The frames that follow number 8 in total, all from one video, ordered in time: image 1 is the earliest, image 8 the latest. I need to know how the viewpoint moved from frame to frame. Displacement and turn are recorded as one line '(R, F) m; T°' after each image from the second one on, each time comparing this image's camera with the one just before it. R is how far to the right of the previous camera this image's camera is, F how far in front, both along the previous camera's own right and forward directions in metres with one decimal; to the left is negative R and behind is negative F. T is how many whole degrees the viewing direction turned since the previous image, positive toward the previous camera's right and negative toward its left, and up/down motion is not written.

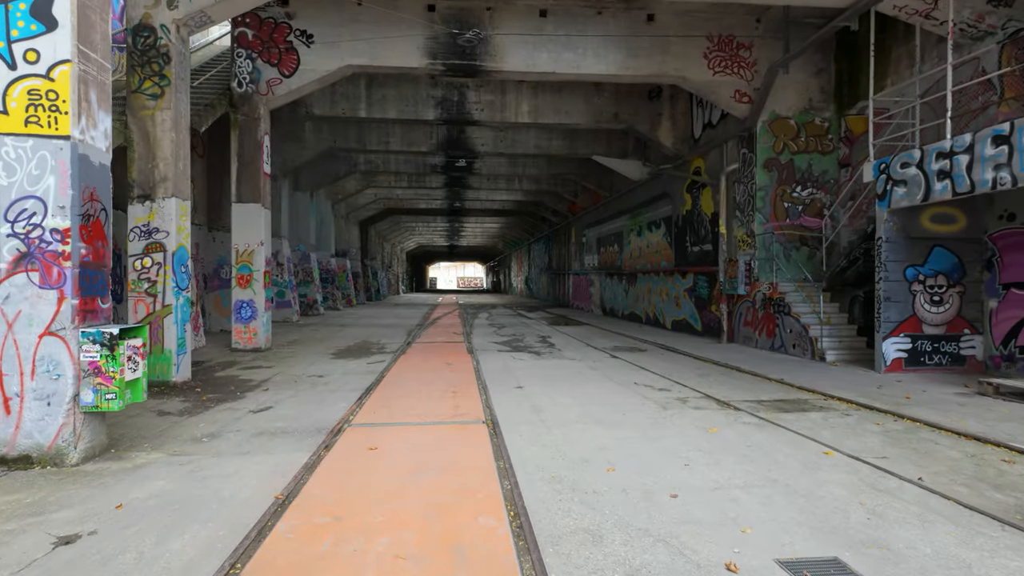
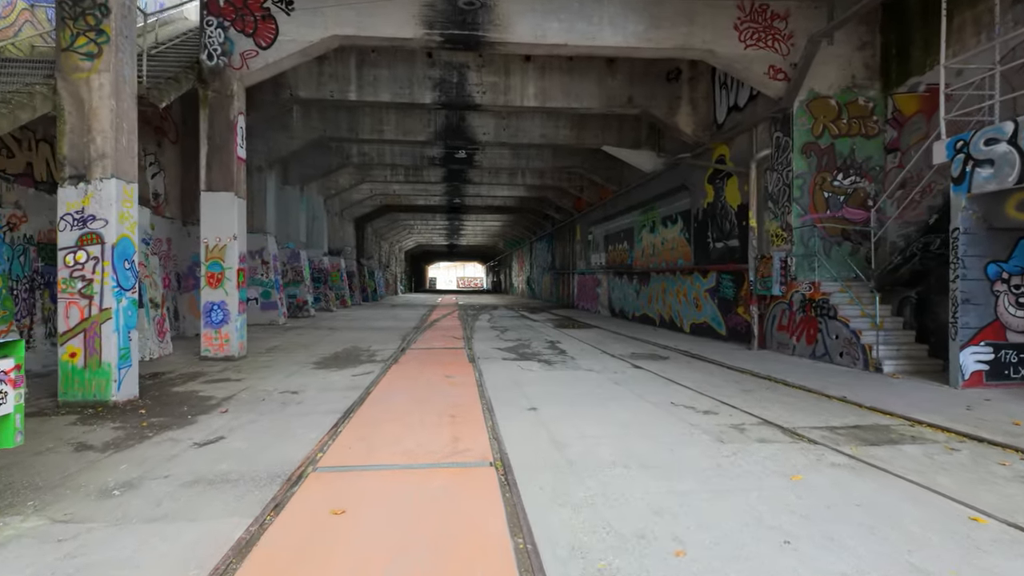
(-0.1, +1.4) m; 0°
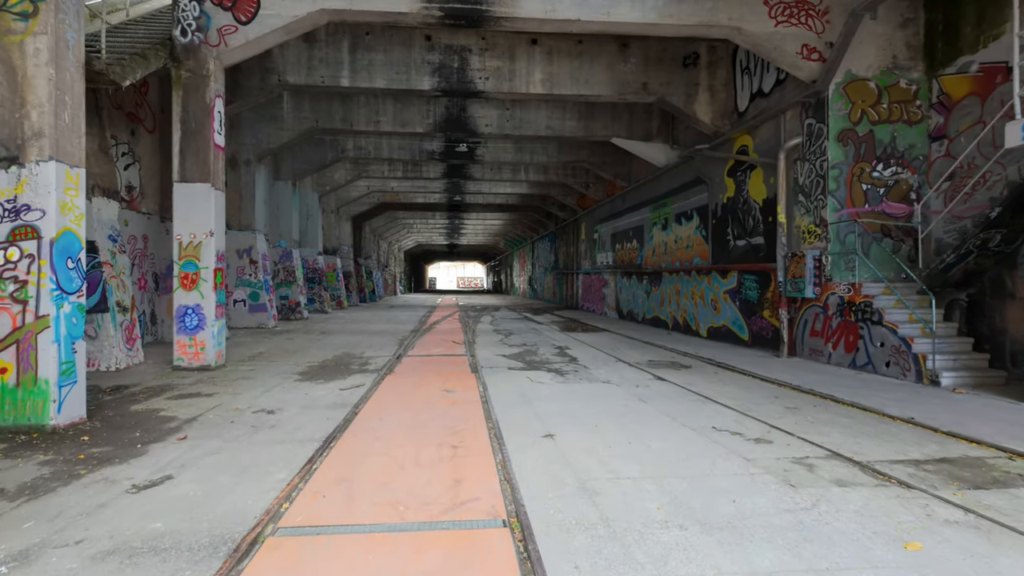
(-0.1, +1.1) m; 0°
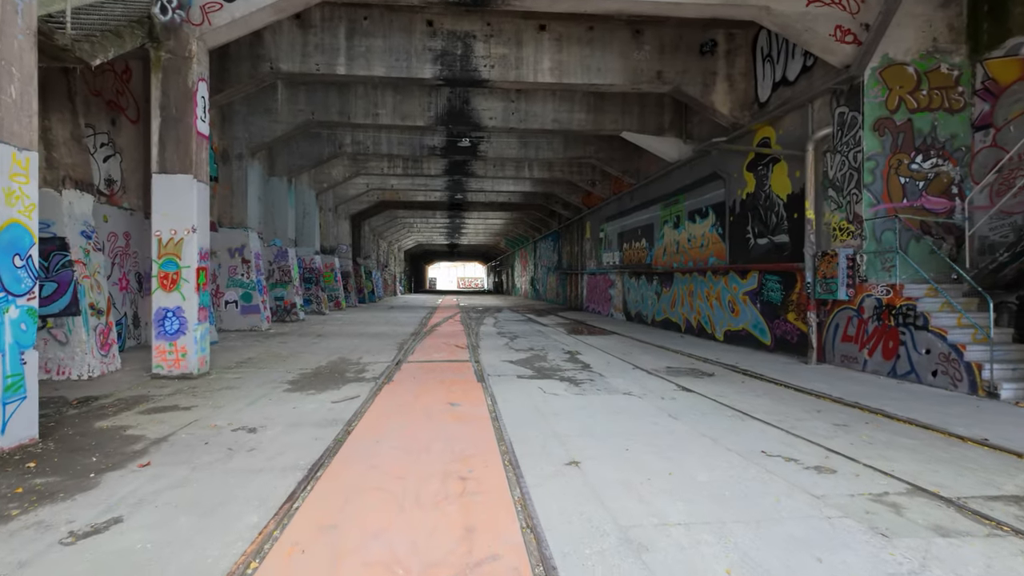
(-0.1, +0.8) m; 0°
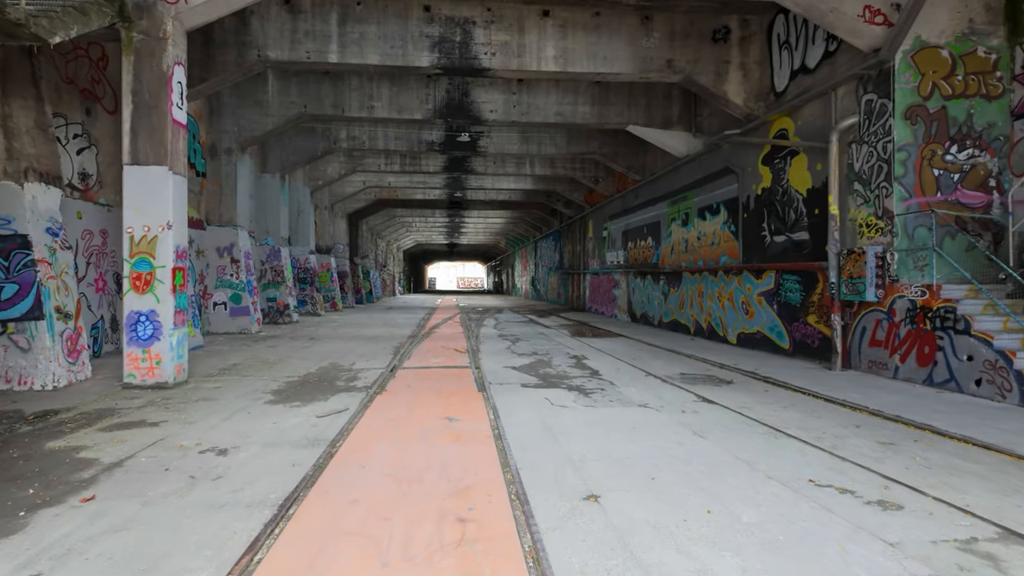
(-0.1, +0.7) m; 0°
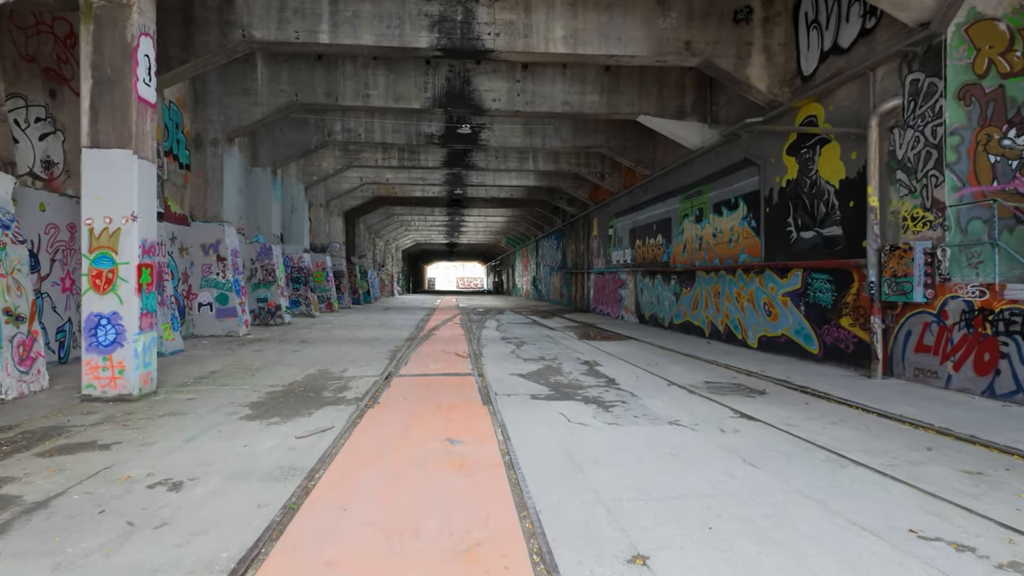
(-0.1, +0.9) m; 0°
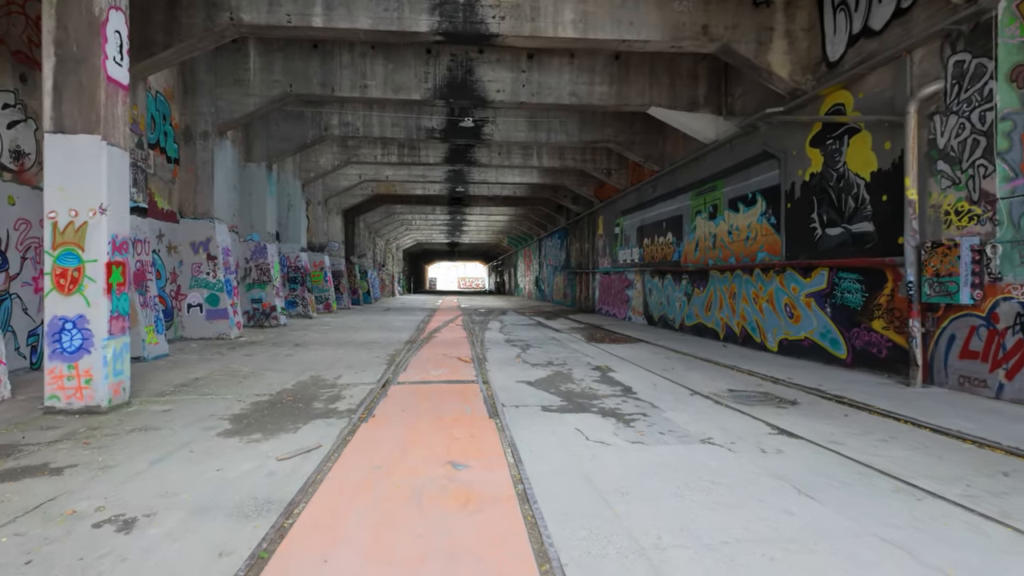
(-0.1, +0.7) m; 0°
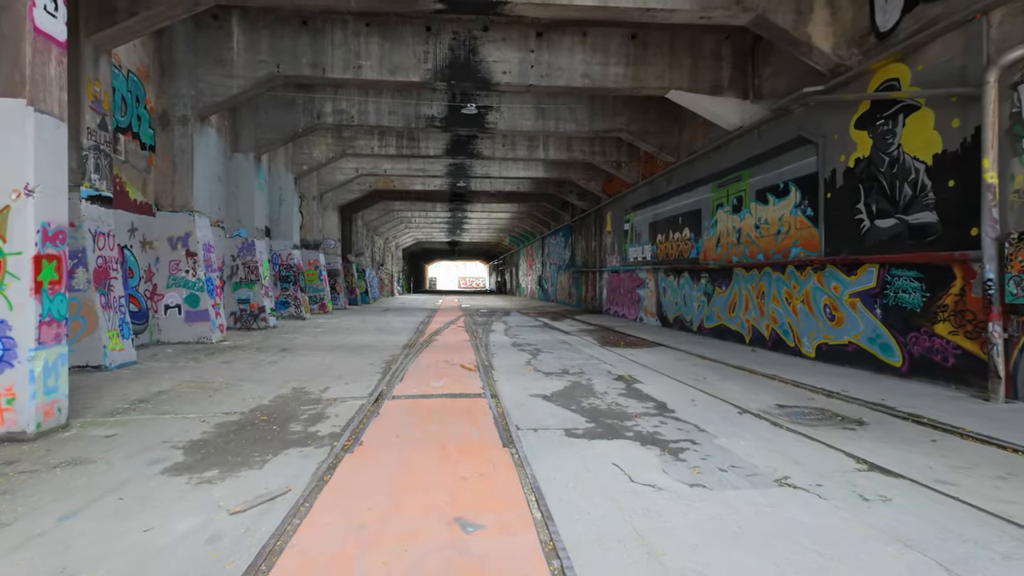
(-0.2, +1.2) m; 0°
